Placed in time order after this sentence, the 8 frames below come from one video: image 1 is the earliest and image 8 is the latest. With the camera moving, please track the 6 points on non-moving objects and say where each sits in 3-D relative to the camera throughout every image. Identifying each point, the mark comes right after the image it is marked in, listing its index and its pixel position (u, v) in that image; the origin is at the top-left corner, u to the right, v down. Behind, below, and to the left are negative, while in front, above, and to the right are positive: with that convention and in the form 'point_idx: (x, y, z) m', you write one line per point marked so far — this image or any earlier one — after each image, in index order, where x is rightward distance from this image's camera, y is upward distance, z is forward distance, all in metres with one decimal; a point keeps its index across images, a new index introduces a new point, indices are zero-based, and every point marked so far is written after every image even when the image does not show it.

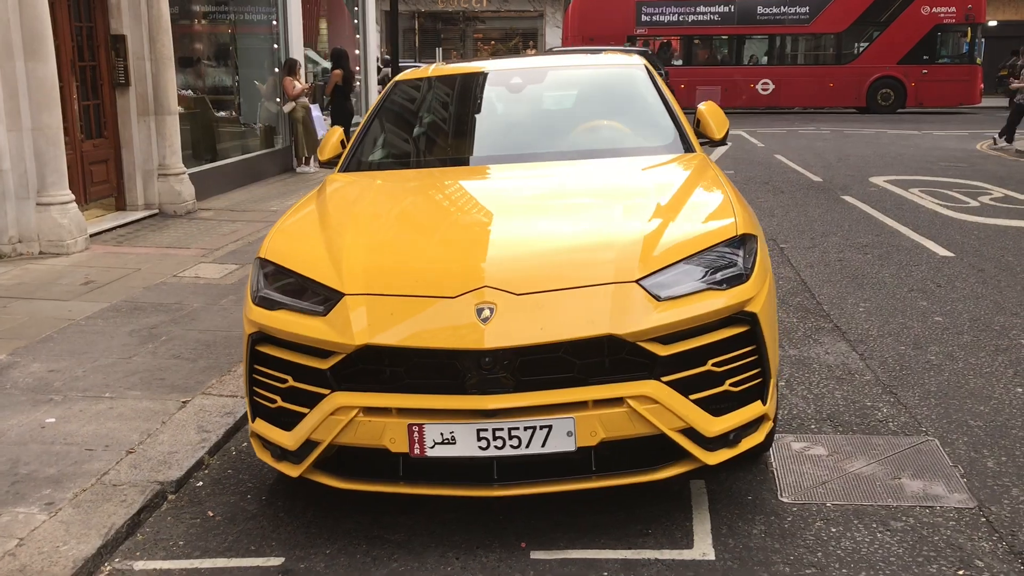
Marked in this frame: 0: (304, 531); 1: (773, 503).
0: (-0.7, -0.8, +3.4) m
1: (+0.9, -0.8, +3.4) m
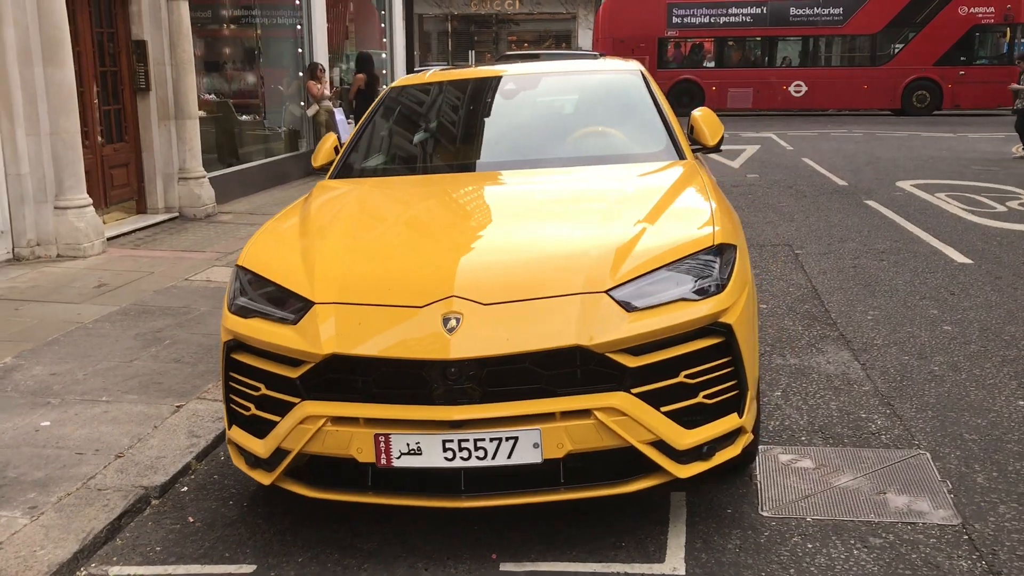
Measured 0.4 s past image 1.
0: (-0.8, -0.9, +3.4) m
1: (+0.8, -0.8, +3.4) m
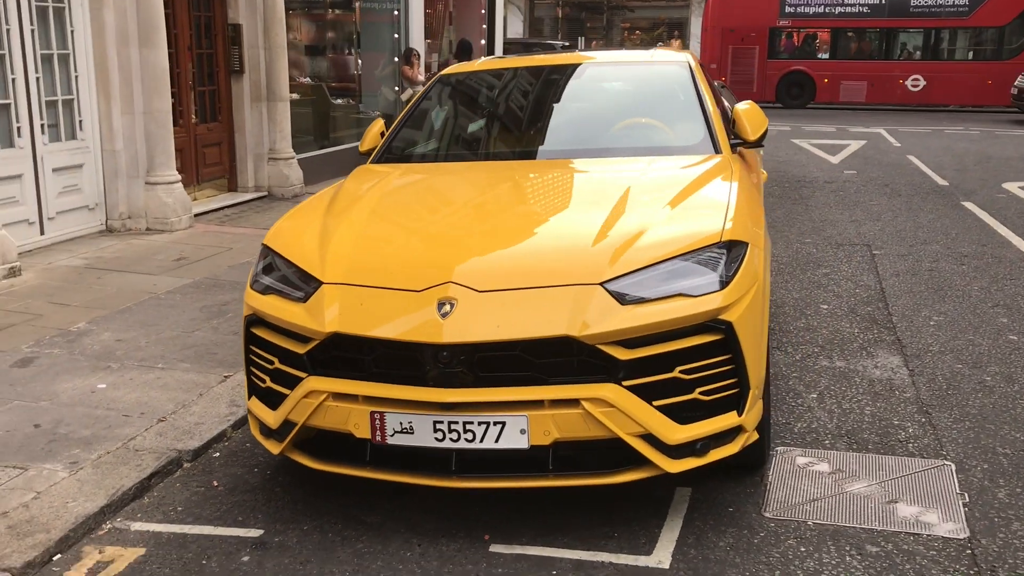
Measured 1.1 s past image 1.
0: (-0.8, -0.8, +3.6) m
1: (+0.8, -0.8, +3.4) m
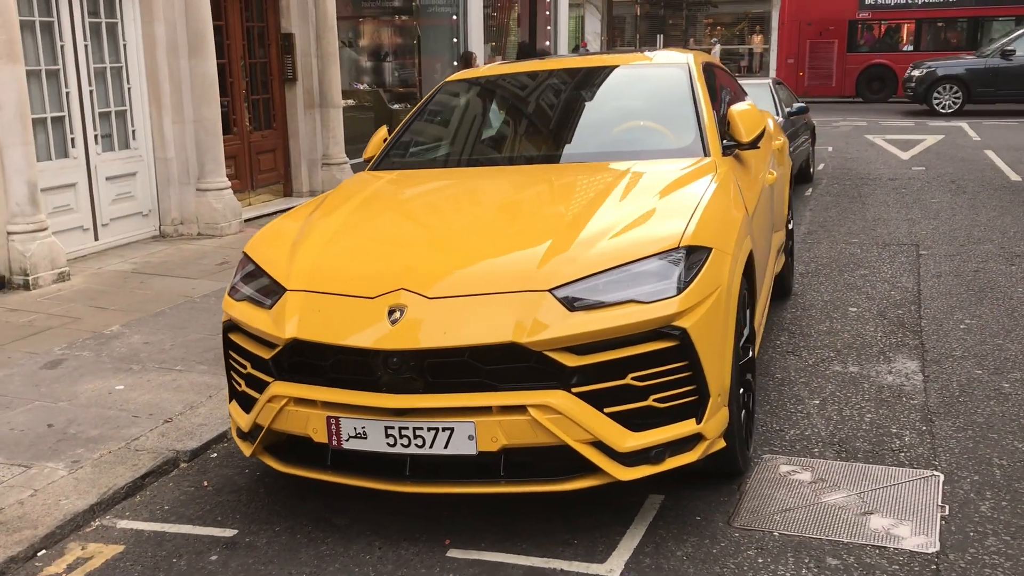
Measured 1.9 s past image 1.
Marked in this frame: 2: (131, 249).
0: (-0.9, -0.8, +3.6) m
1: (+0.7, -0.8, +3.3) m
2: (-3.2, +0.3, +8.3) m
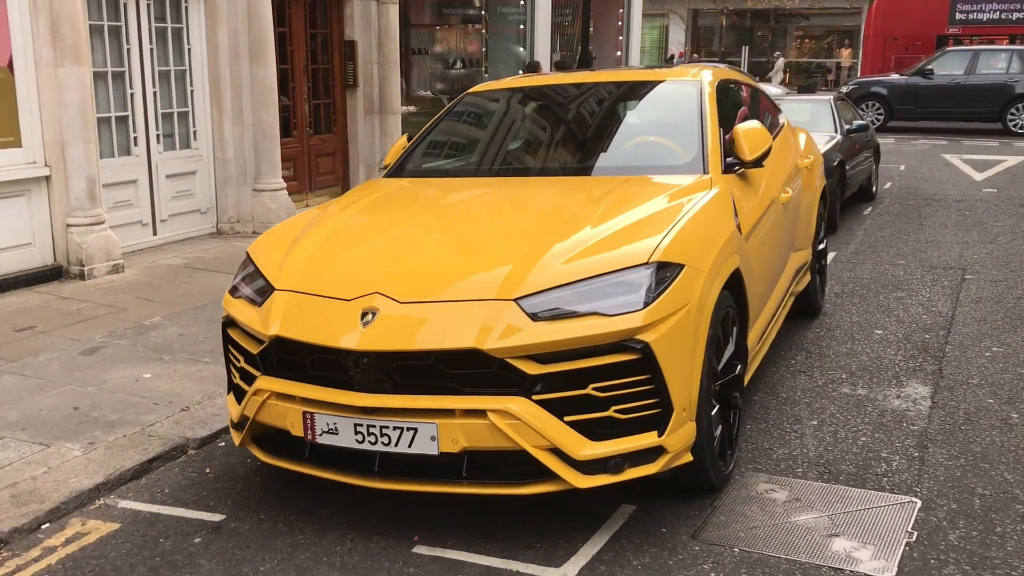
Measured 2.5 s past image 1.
0: (-1.0, -0.8, +3.8) m
1: (+0.6, -0.9, +3.3) m
2: (-2.9, +0.4, +8.6) m
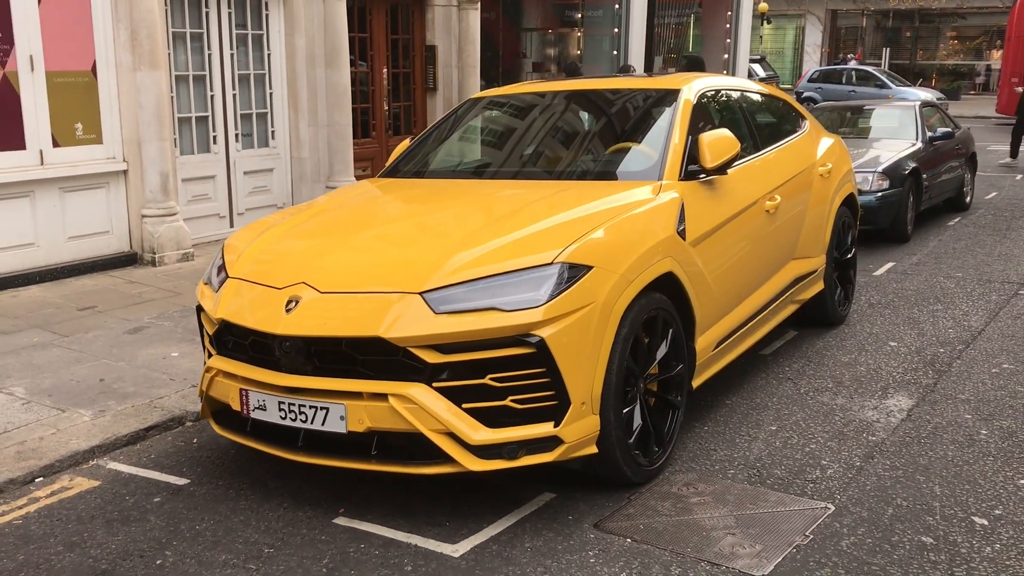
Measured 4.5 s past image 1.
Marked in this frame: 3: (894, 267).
0: (-1.2, -0.8, +4.2) m
1: (+0.2, -0.9, +3.5) m
2: (-2.4, +0.5, +9.2) m
3: (+3.2, +0.2, +8.3) m
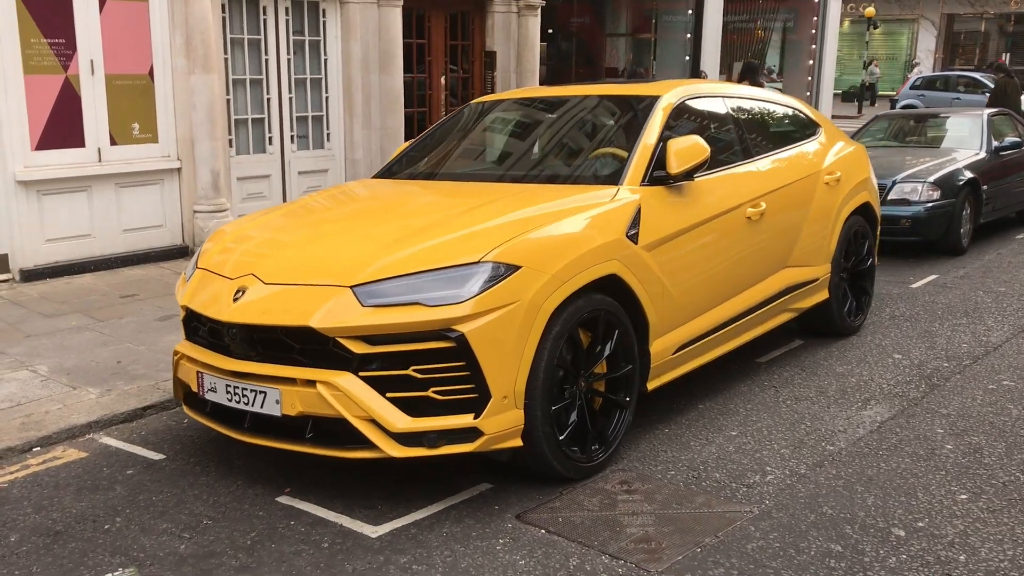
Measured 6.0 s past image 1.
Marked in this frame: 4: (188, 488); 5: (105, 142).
0: (-1.4, -0.7, +4.5) m
1: (0.0, -0.9, +3.6) m
2: (-2.0, +0.5, +9.6) m
3: (+3.5, +0.1, +8.1) m
4: (-1.3, -0.8, +4.0) m
5: (-3.2, +1.2, +7.8) m
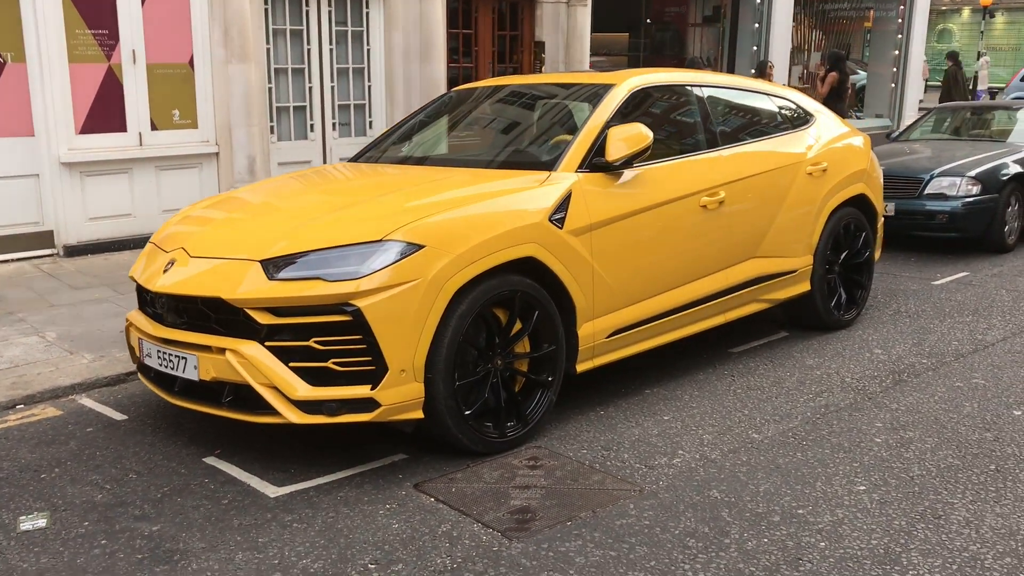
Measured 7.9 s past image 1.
0: (-1.7, -0.6, +4.8) m
1: (-0.4, -0.8, +3.8) m
2: (-1.6, +0.7, +10.0) m
3: (+3.6, +0.1, +7.8) m
4: (-1.7, -0.7, +4.3) m
5: (-3.1, +1.3, +8.3) m
